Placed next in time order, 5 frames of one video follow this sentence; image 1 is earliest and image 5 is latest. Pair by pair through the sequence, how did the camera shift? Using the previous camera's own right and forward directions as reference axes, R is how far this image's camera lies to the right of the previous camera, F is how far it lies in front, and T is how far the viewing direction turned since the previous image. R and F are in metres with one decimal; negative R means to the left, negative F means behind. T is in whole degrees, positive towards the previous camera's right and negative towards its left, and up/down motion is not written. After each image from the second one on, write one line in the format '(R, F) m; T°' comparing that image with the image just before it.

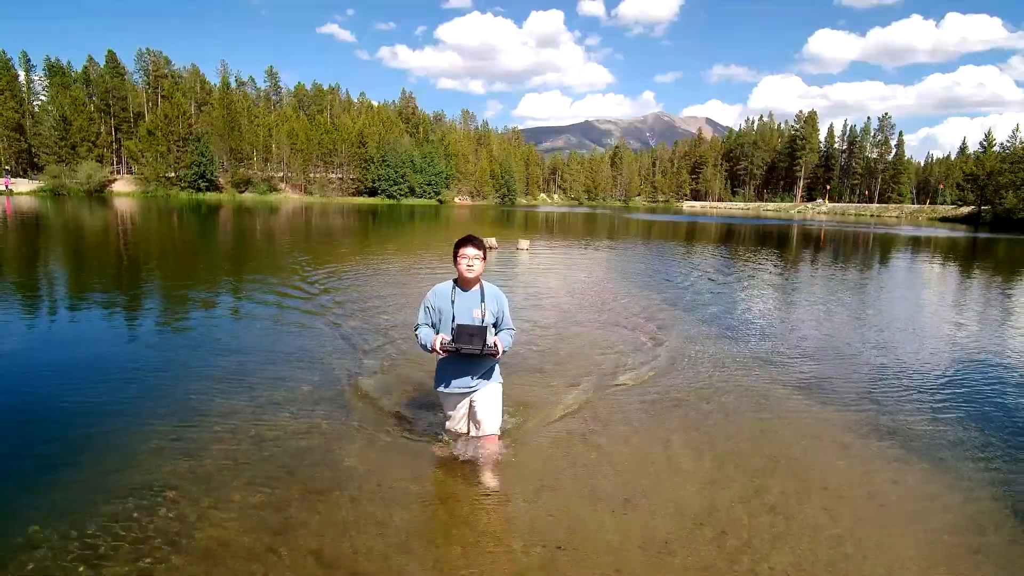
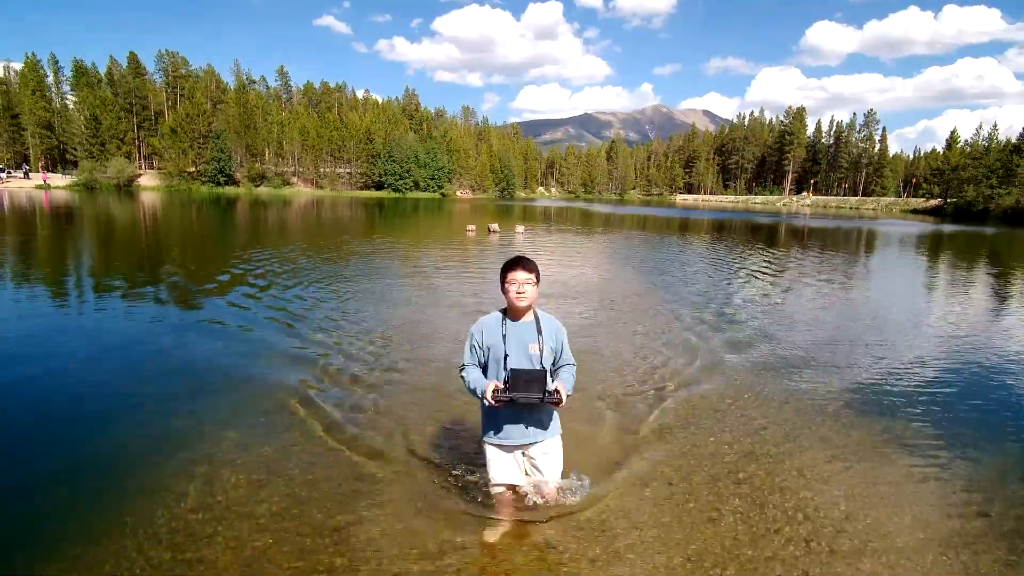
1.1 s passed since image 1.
(-0.2, -5.0) m; 0°
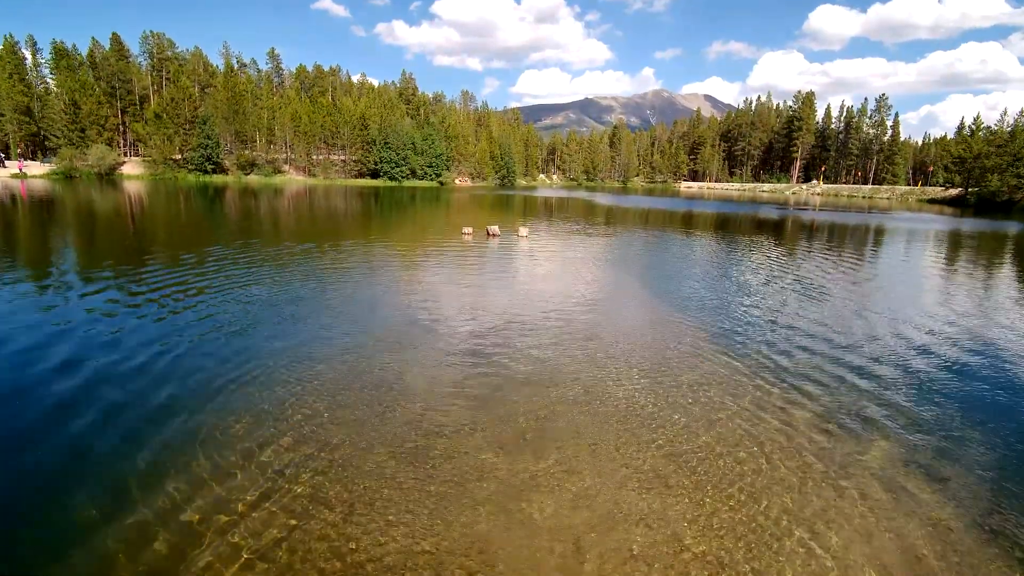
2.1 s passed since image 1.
(-0.1, +2.8) m; 0°
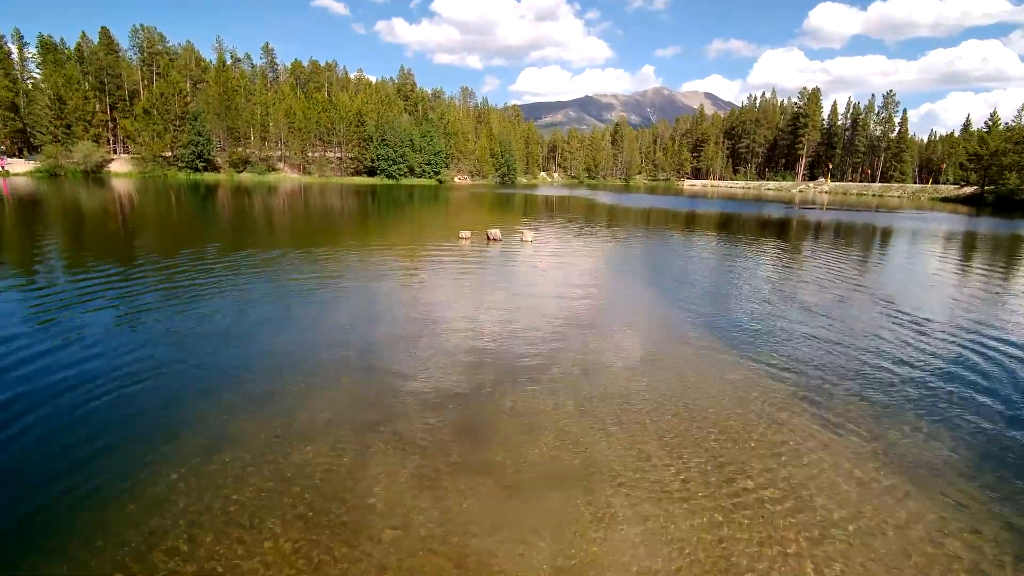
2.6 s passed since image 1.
(-0.1, +2.2) m; 0°
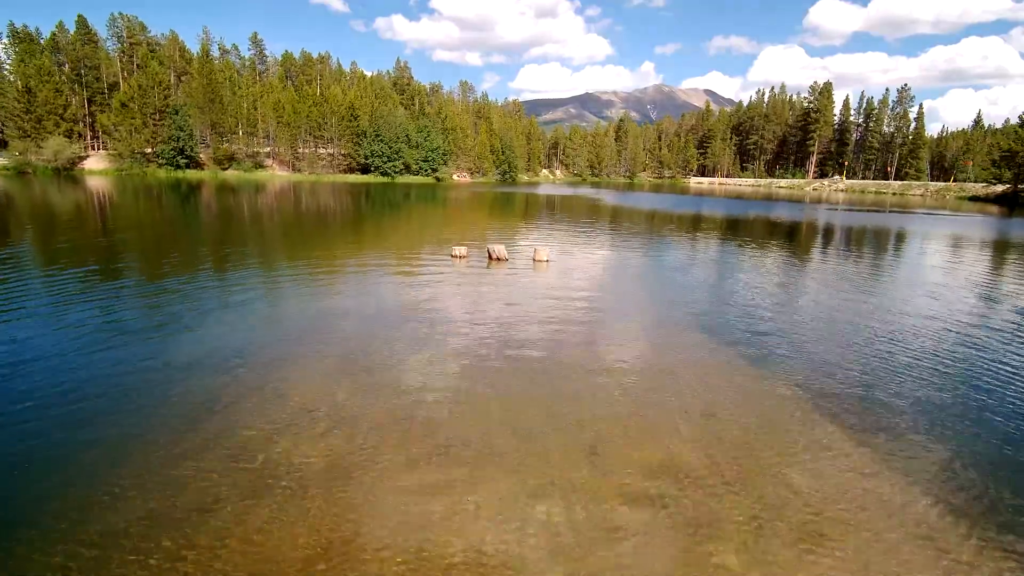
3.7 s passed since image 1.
(-0.2, +4.1) m; 0°
